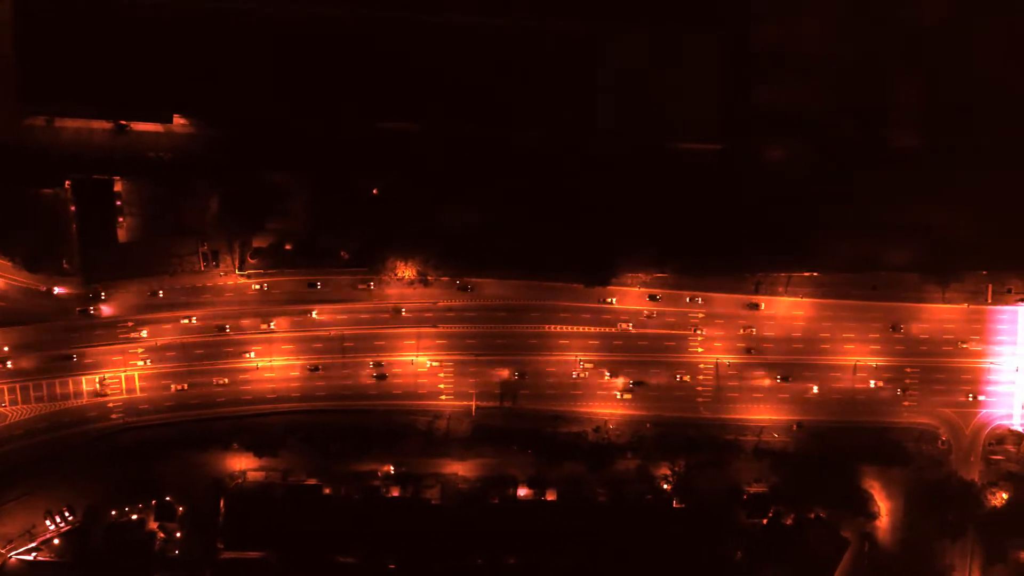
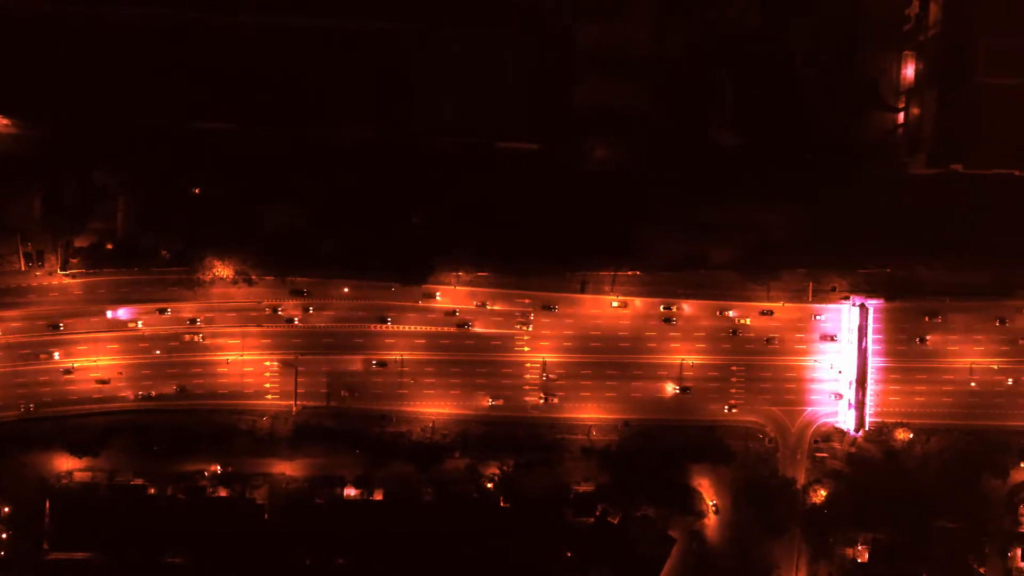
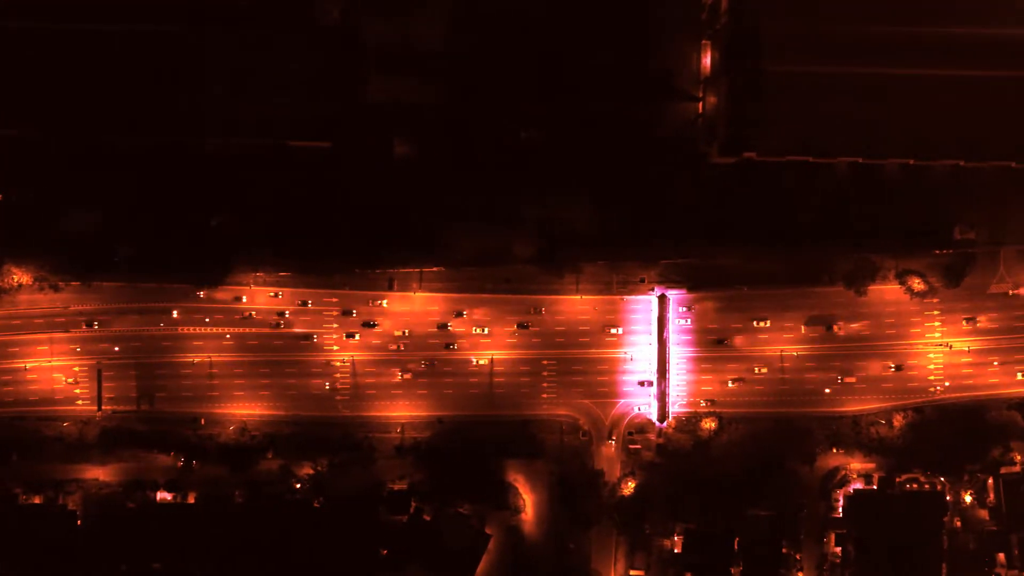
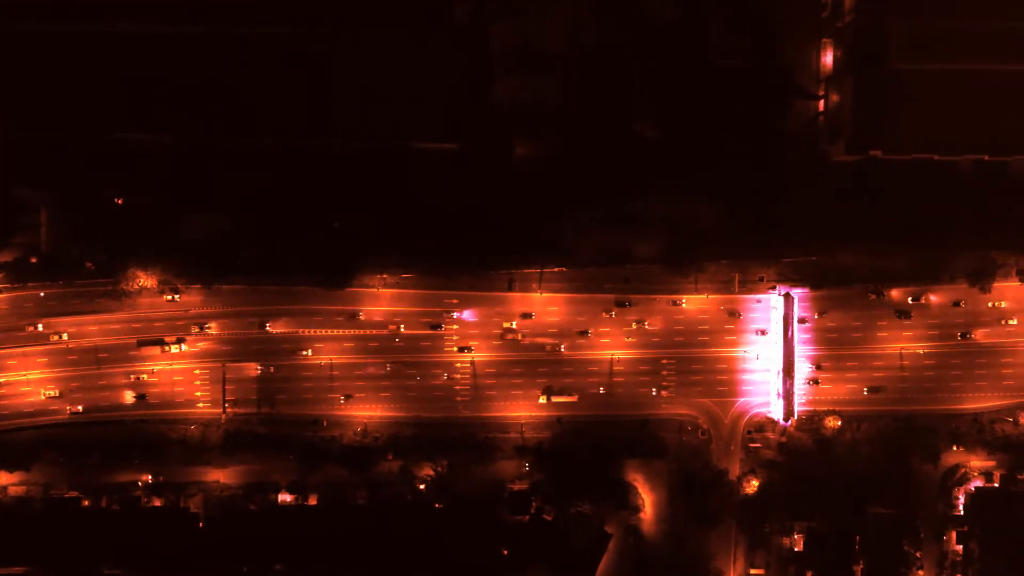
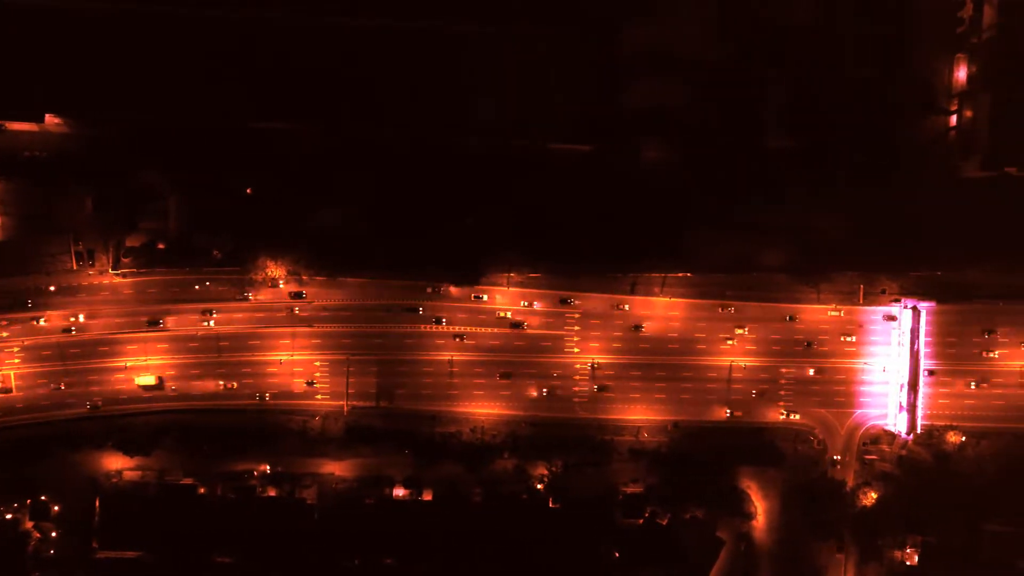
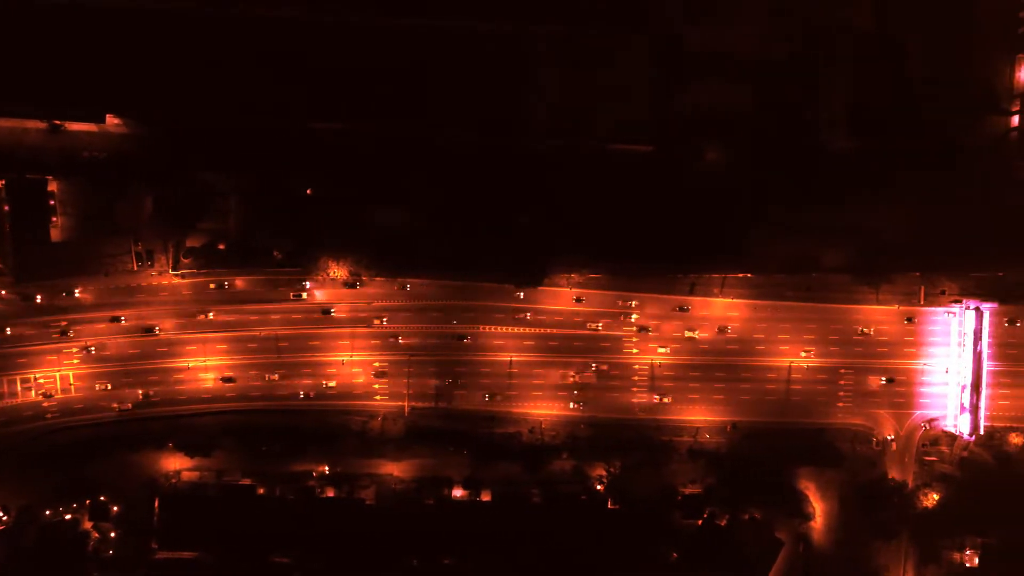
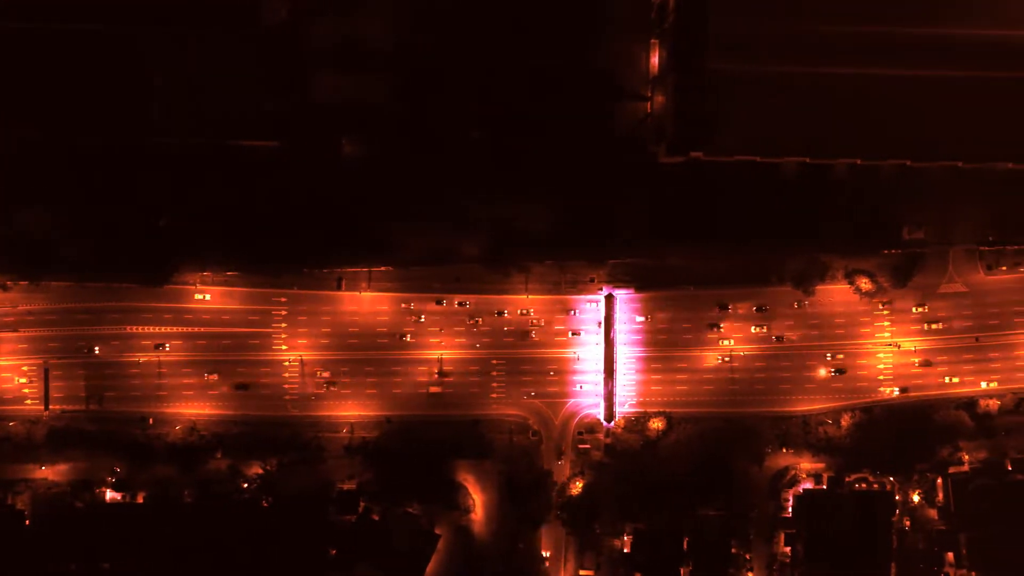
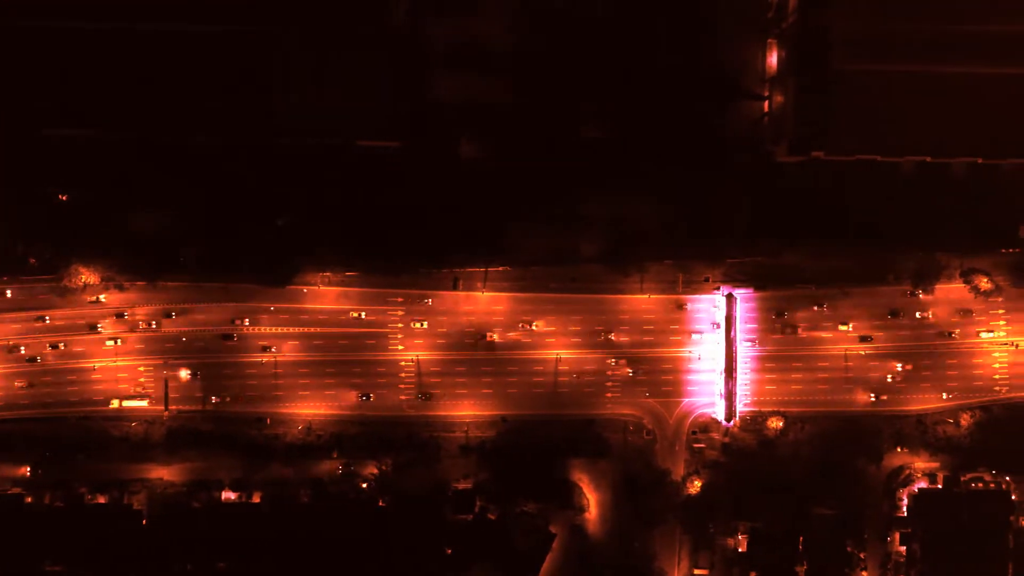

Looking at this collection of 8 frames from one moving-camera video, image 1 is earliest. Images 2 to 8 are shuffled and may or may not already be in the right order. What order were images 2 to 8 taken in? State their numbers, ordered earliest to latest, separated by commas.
6, 5, 2, 4, 8, 3, 7
